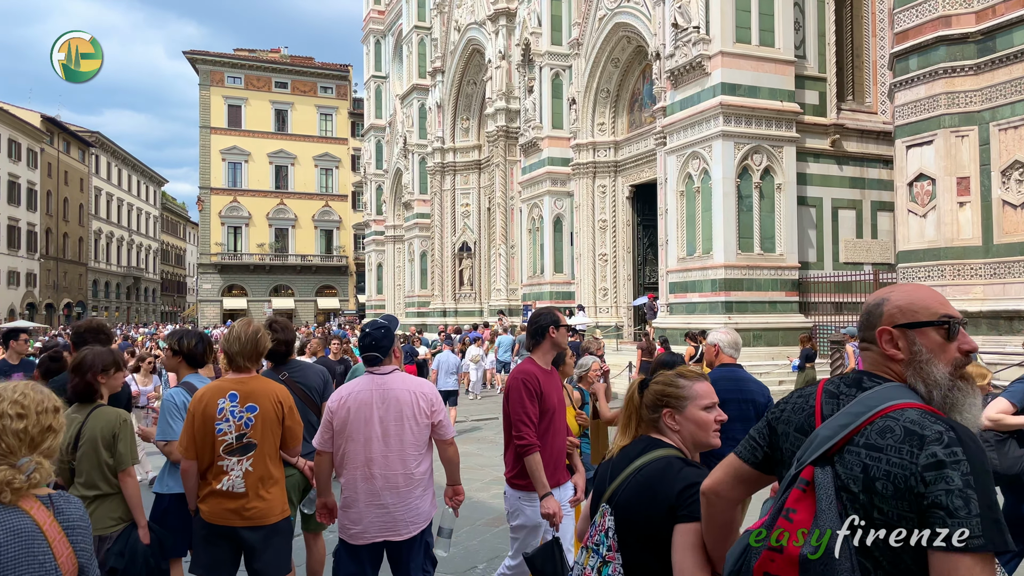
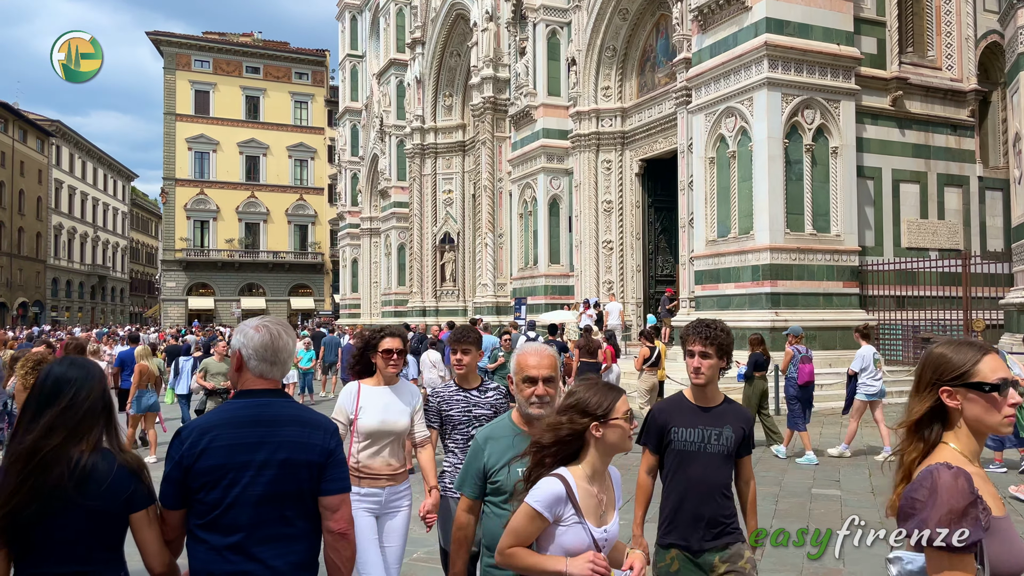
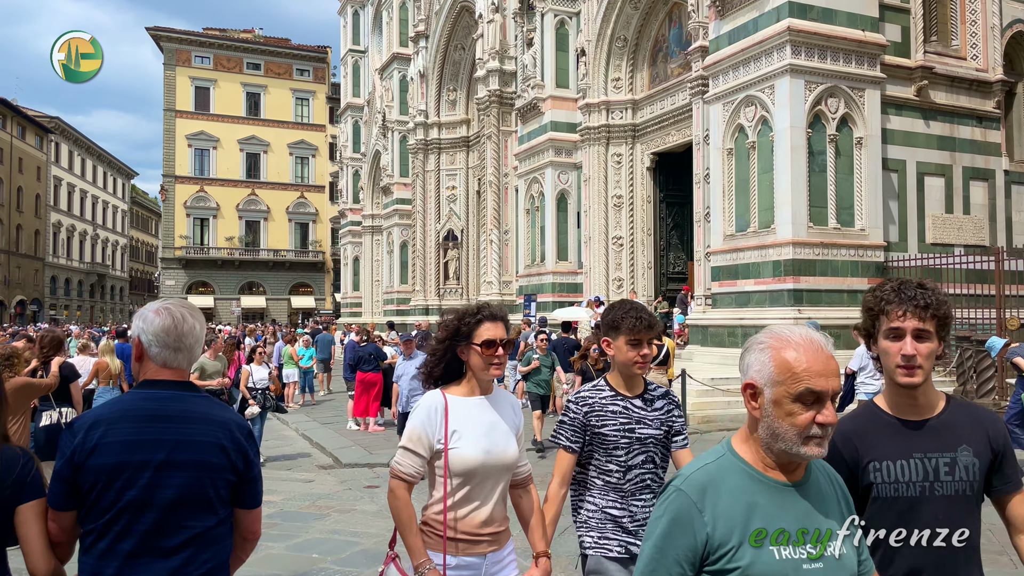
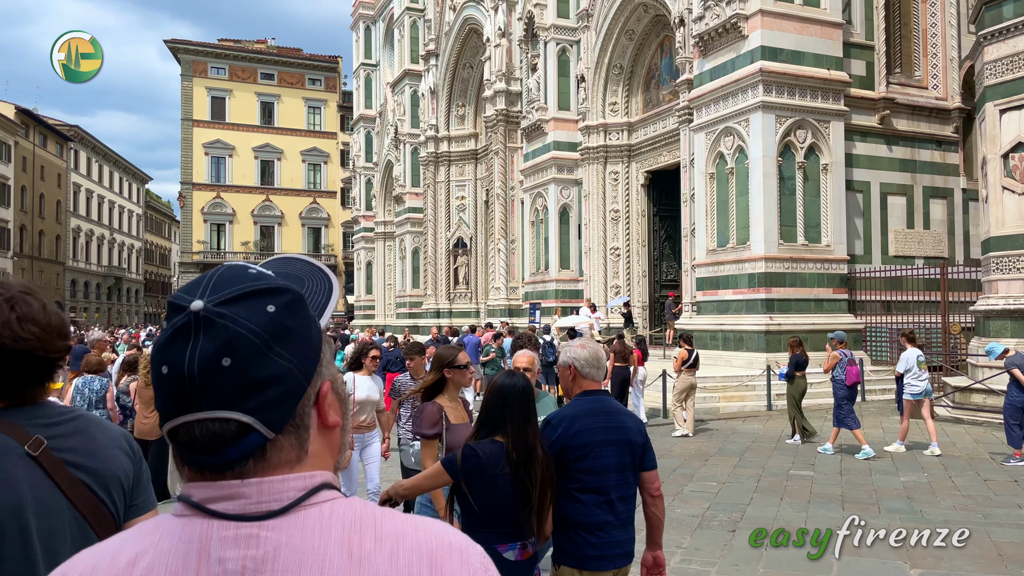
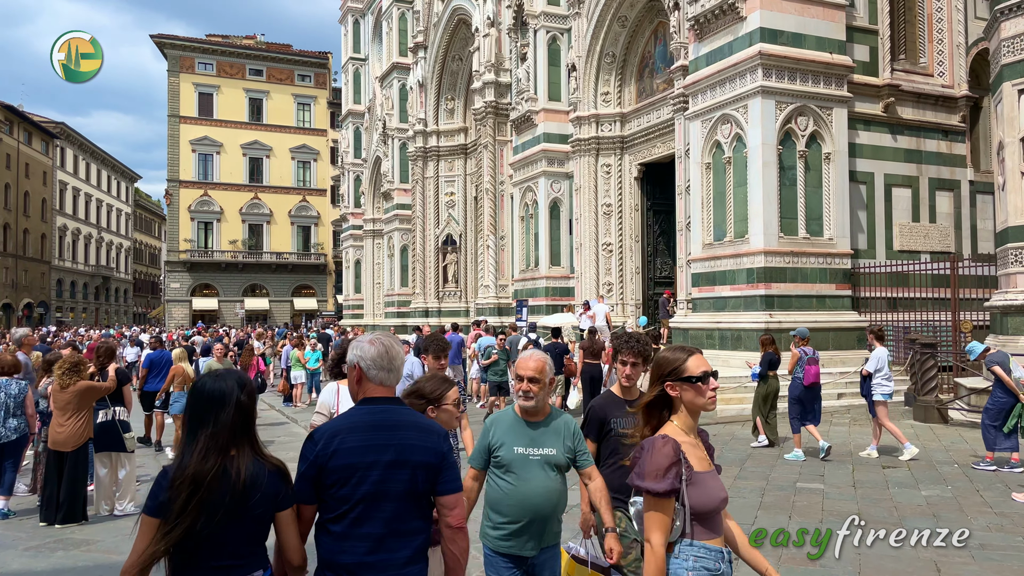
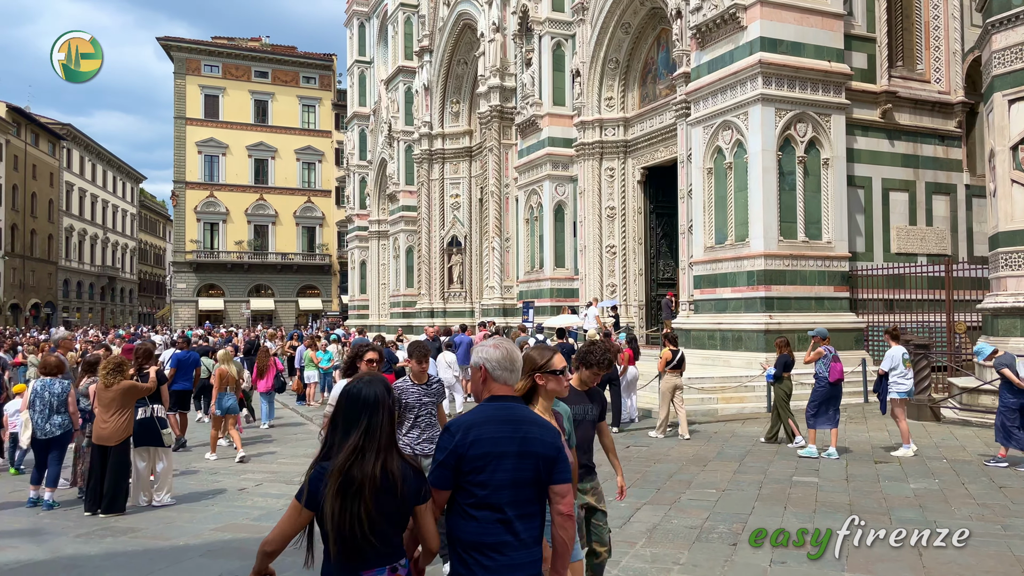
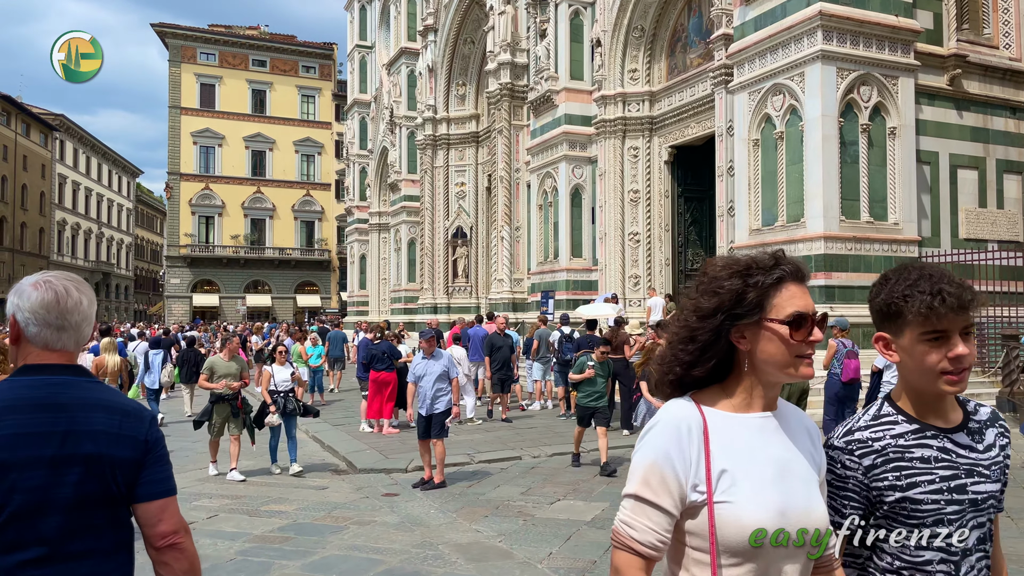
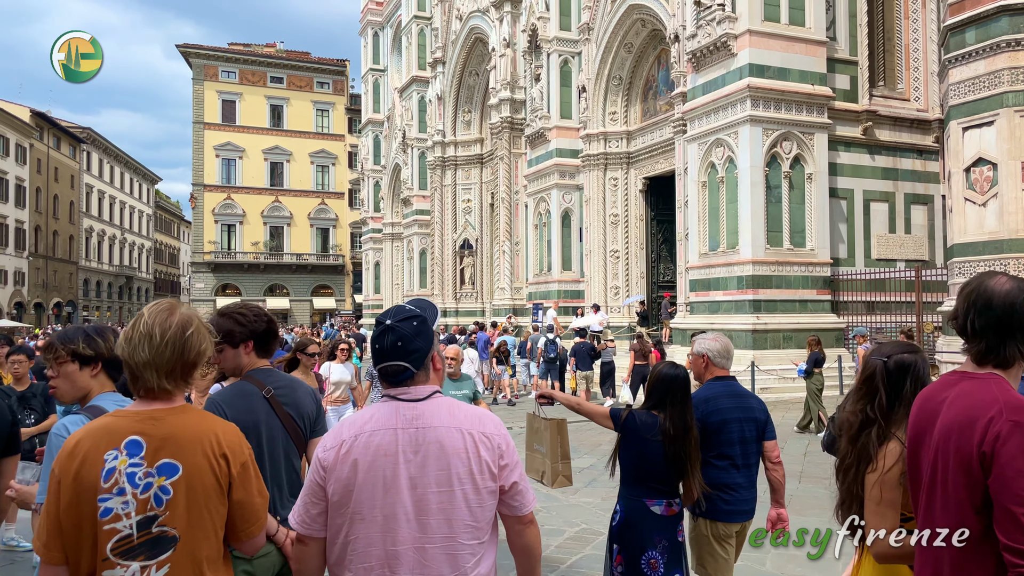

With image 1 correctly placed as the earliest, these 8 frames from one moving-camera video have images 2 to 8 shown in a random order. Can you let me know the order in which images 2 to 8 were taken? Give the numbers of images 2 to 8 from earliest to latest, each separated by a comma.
8, 4, 6, 5, 2, 3, 7
